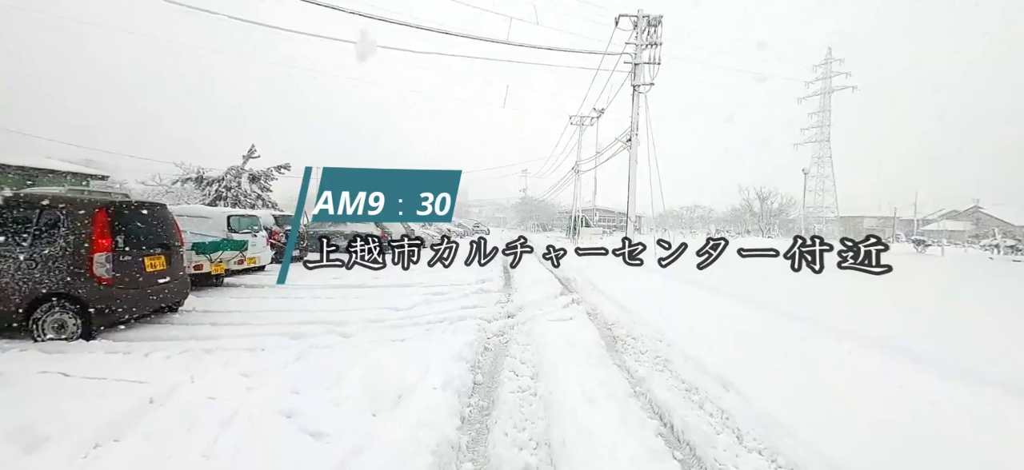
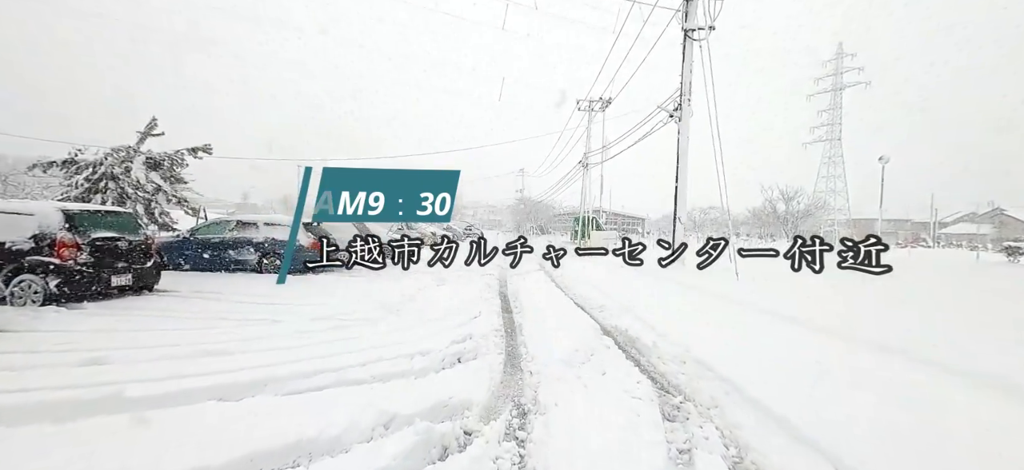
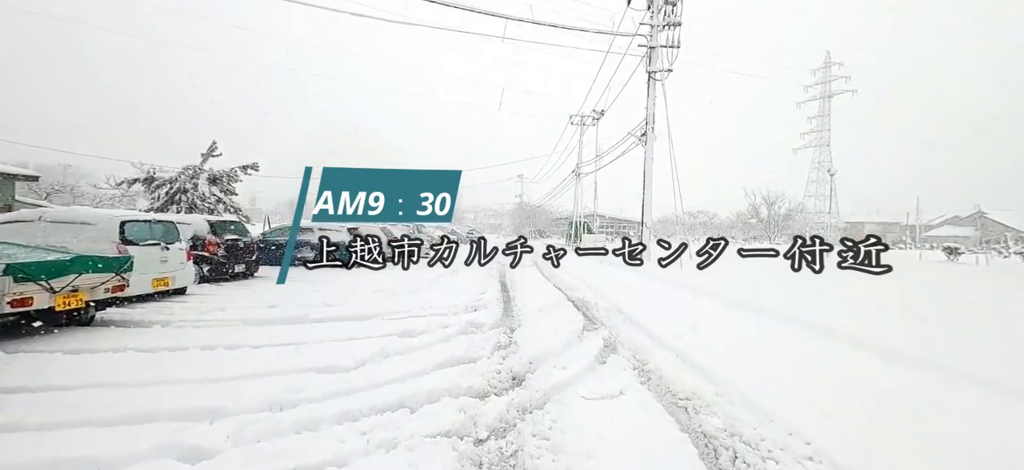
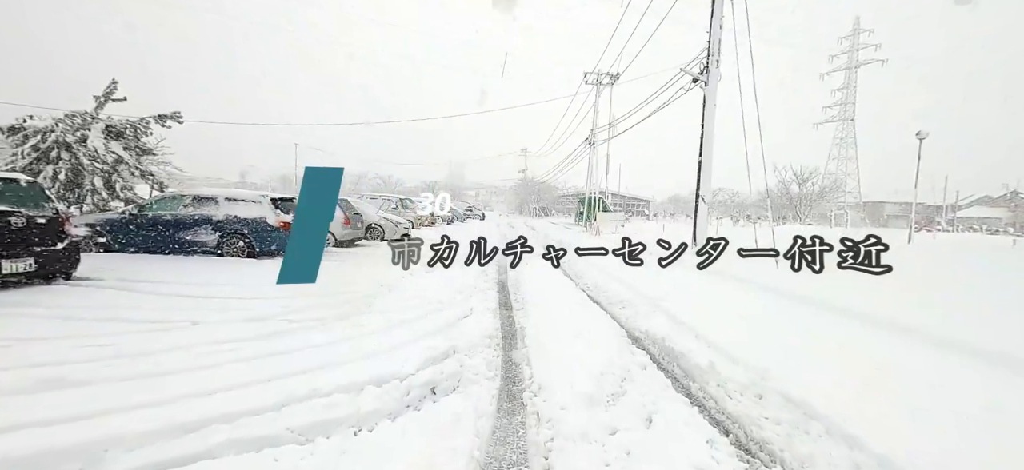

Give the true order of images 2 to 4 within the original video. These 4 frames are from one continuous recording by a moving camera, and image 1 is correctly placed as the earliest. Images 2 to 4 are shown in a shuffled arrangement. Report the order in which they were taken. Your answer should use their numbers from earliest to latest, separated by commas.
3, 2, 4
